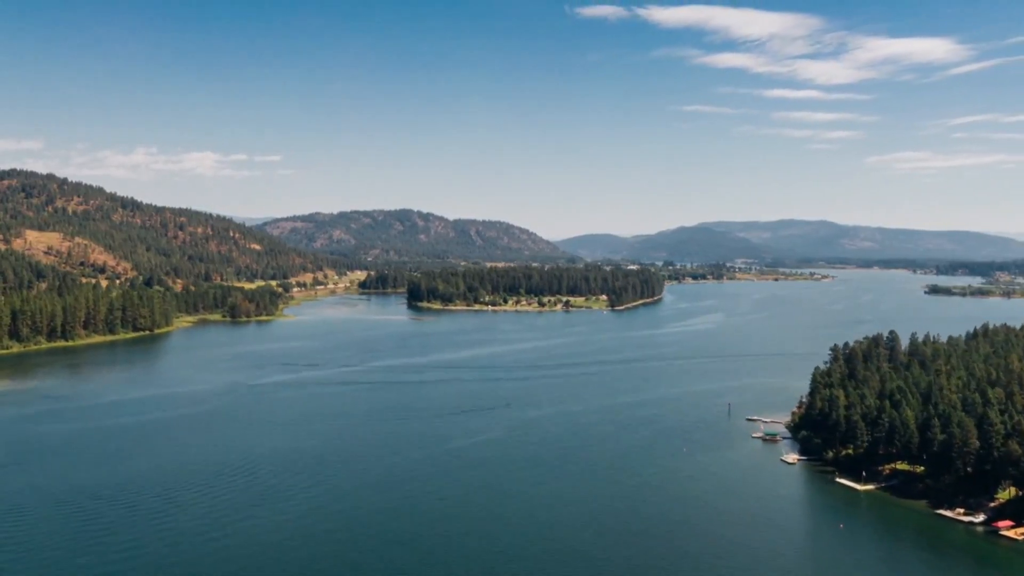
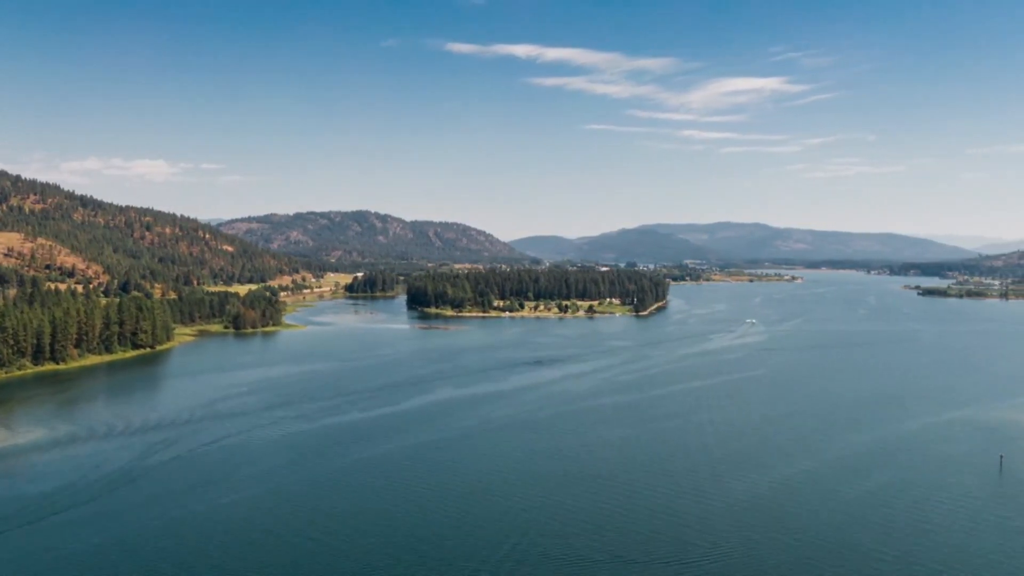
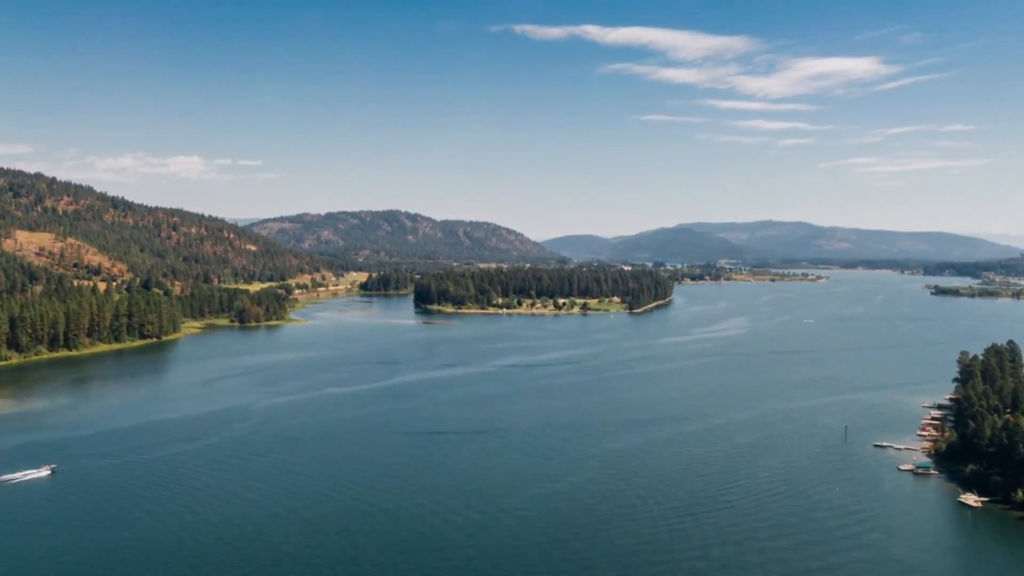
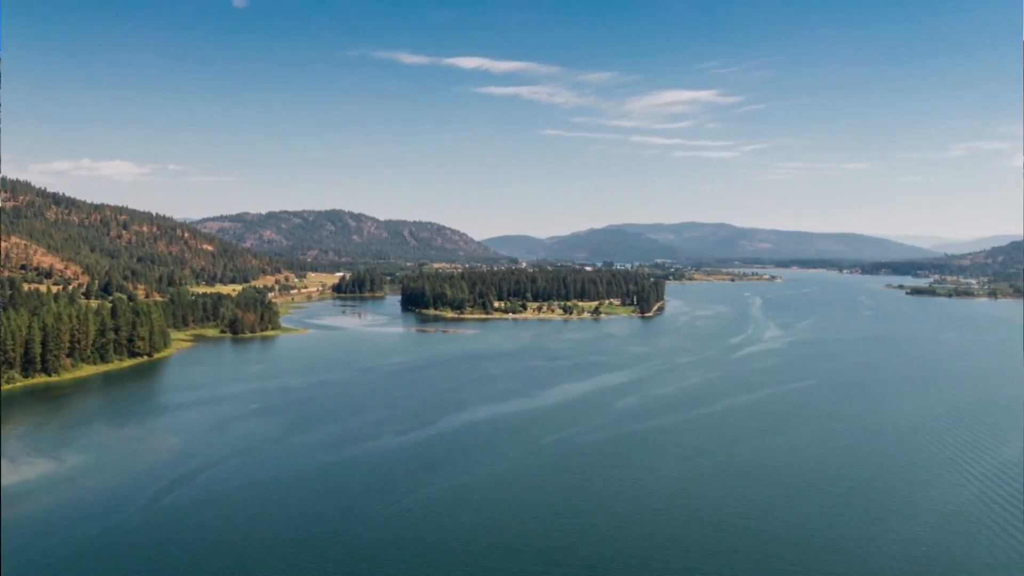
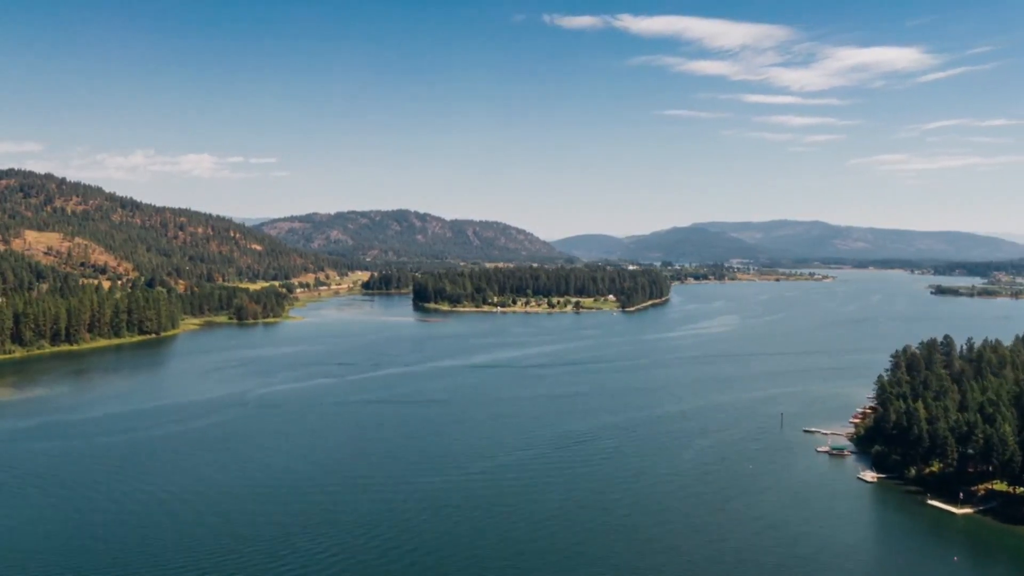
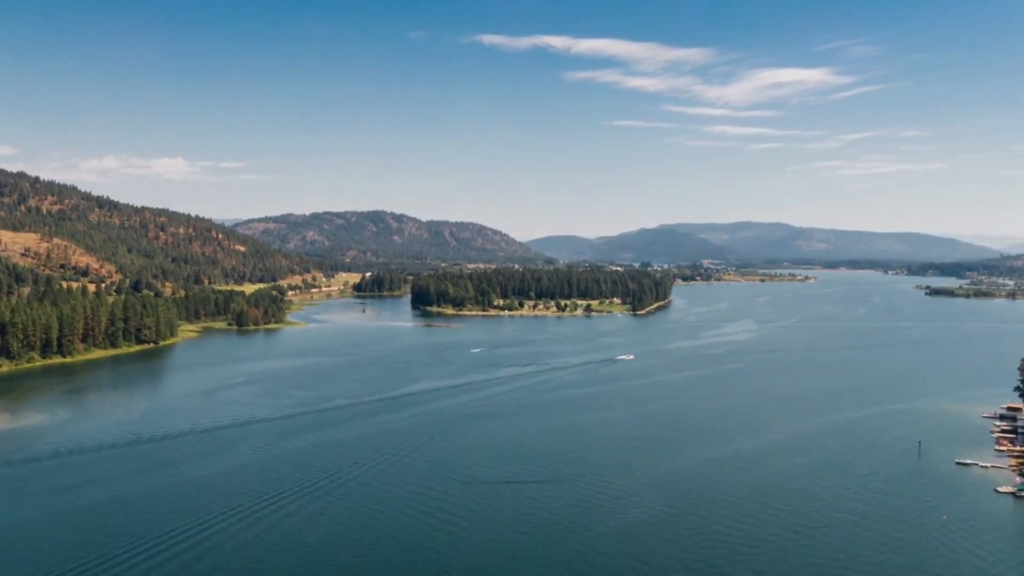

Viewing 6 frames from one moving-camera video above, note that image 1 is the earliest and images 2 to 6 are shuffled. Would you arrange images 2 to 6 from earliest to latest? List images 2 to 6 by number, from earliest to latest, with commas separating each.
5, 3, 6, 2, 4
